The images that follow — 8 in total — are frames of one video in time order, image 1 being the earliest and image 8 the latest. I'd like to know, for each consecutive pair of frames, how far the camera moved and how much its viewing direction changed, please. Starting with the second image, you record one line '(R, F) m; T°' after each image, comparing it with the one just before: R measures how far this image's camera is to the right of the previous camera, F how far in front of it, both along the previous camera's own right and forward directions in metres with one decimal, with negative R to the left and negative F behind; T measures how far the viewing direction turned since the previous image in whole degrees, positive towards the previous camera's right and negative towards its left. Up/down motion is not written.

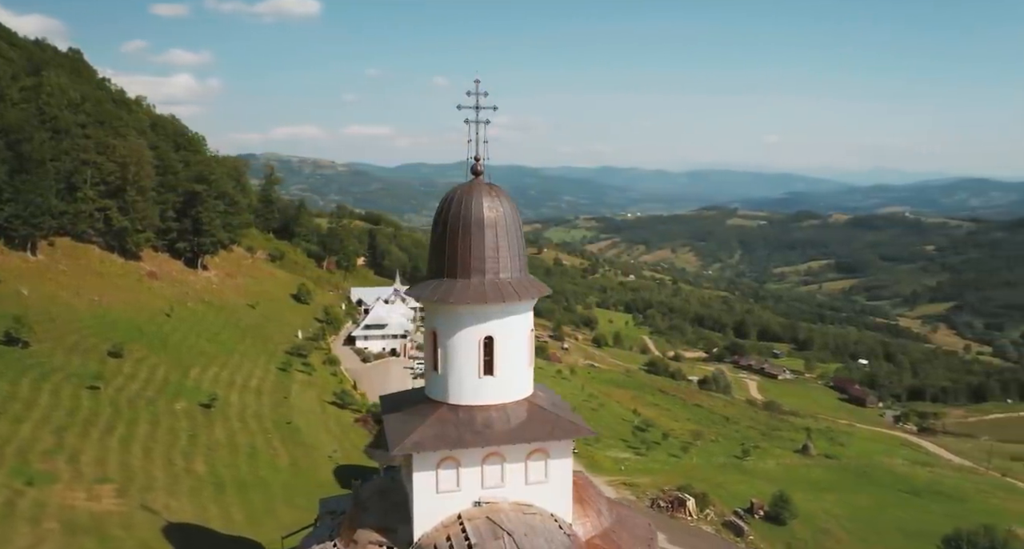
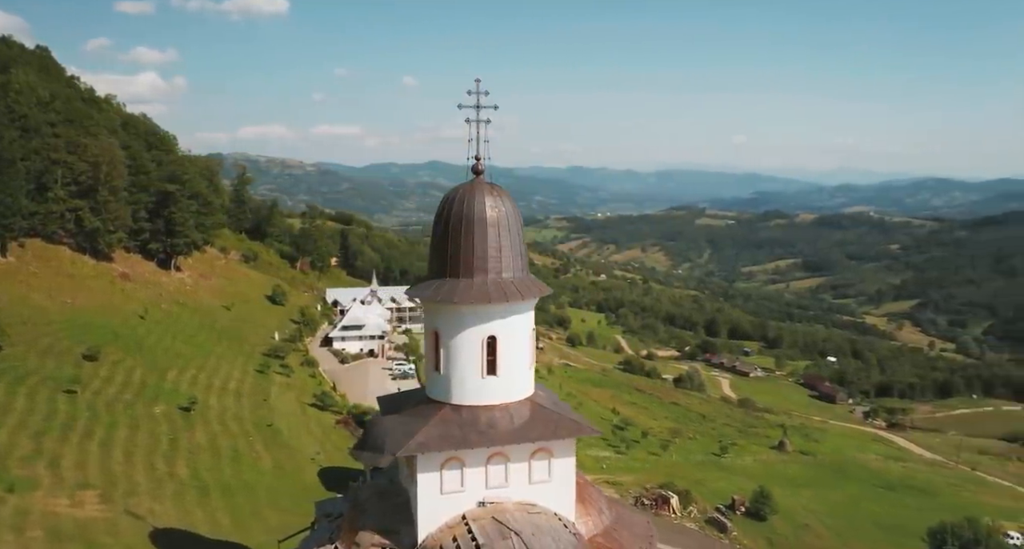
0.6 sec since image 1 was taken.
(-0.6, +0.1) m; +2°
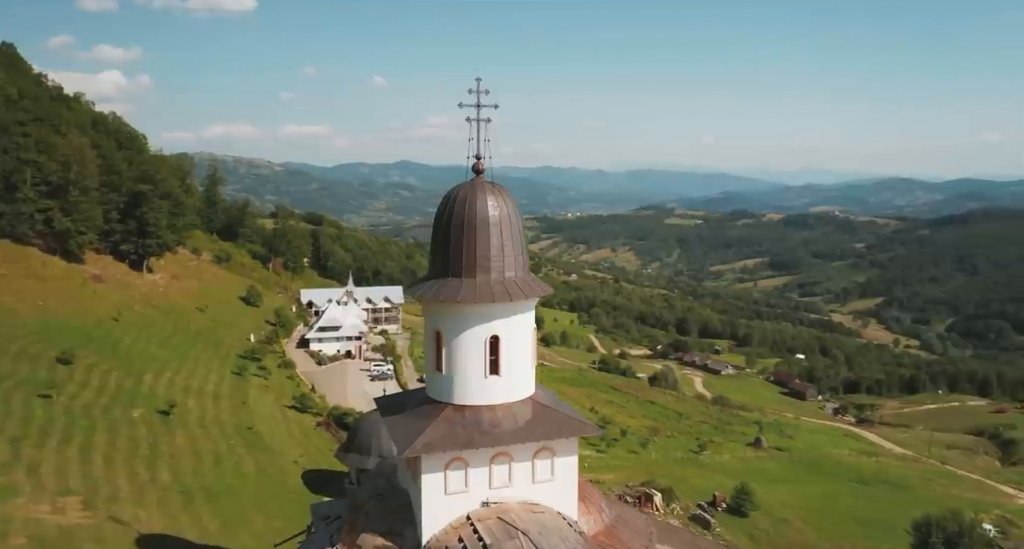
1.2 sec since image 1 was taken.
(-0.6, +0.1) m; +2°
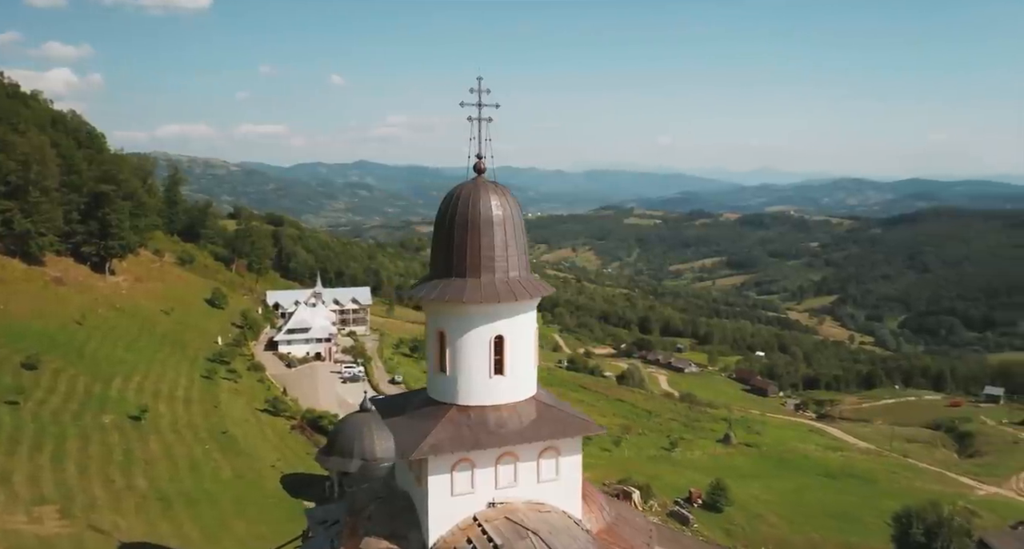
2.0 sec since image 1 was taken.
(-0.9, +0.1) m; +3°
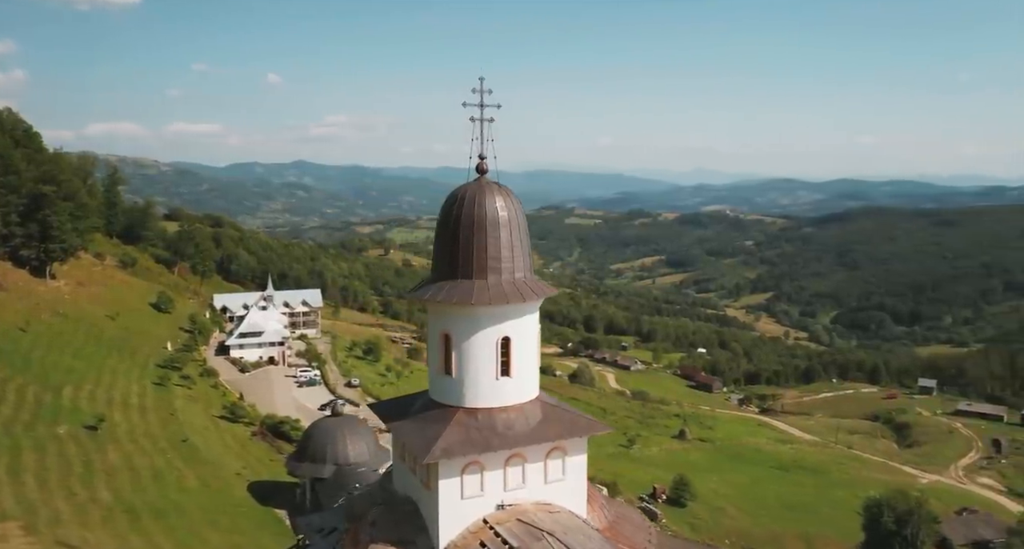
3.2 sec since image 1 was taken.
(-1.3, +0.1) m; +4°
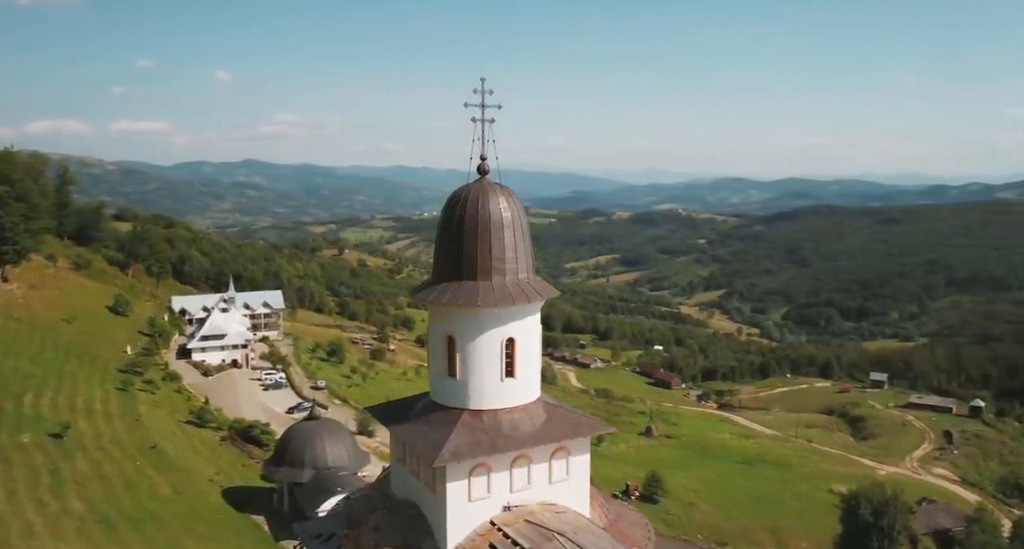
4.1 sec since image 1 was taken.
(-1.0, 0.0) m; +3°
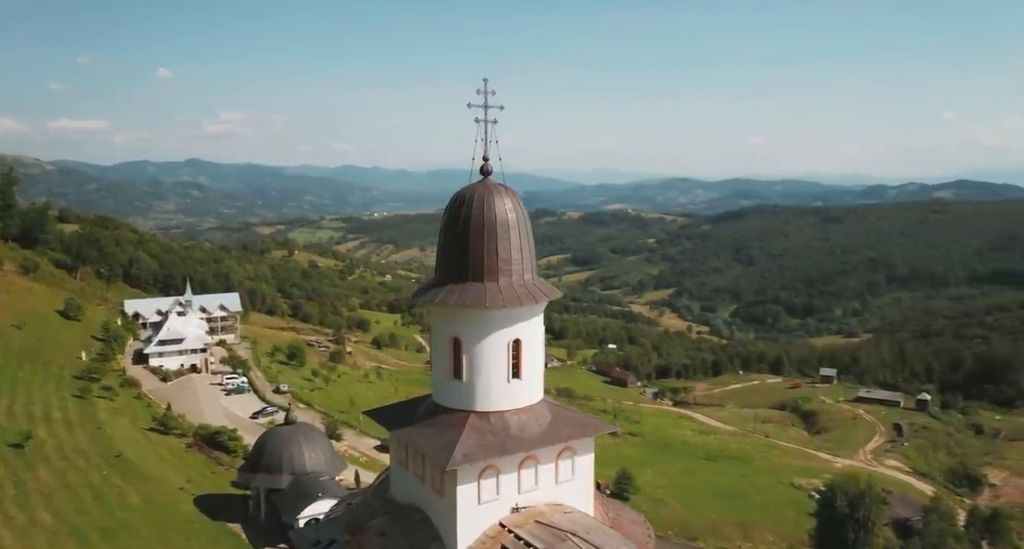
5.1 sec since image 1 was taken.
(-1.1, 0.0) m; +3°
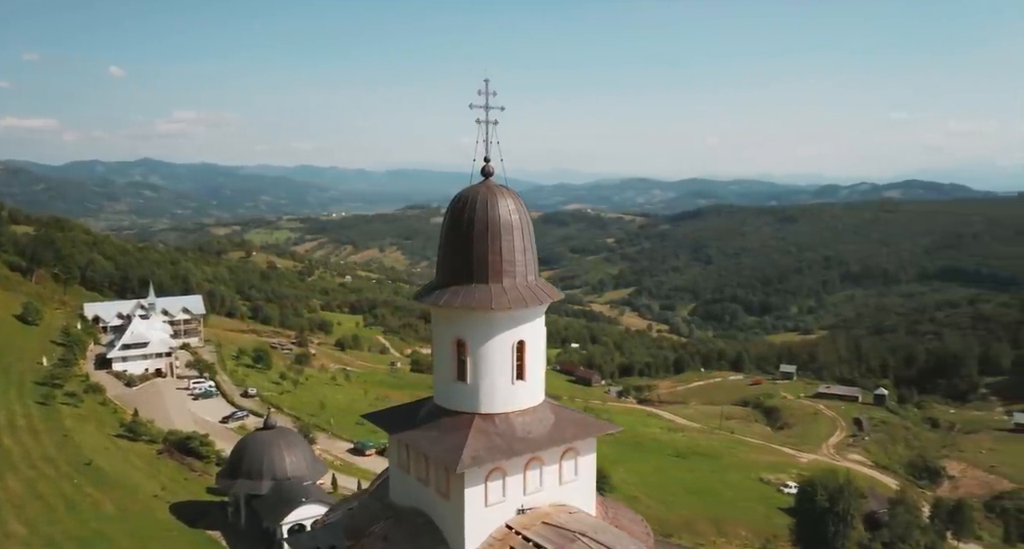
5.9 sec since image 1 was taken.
(-0.9, 0.0) m; +3°
